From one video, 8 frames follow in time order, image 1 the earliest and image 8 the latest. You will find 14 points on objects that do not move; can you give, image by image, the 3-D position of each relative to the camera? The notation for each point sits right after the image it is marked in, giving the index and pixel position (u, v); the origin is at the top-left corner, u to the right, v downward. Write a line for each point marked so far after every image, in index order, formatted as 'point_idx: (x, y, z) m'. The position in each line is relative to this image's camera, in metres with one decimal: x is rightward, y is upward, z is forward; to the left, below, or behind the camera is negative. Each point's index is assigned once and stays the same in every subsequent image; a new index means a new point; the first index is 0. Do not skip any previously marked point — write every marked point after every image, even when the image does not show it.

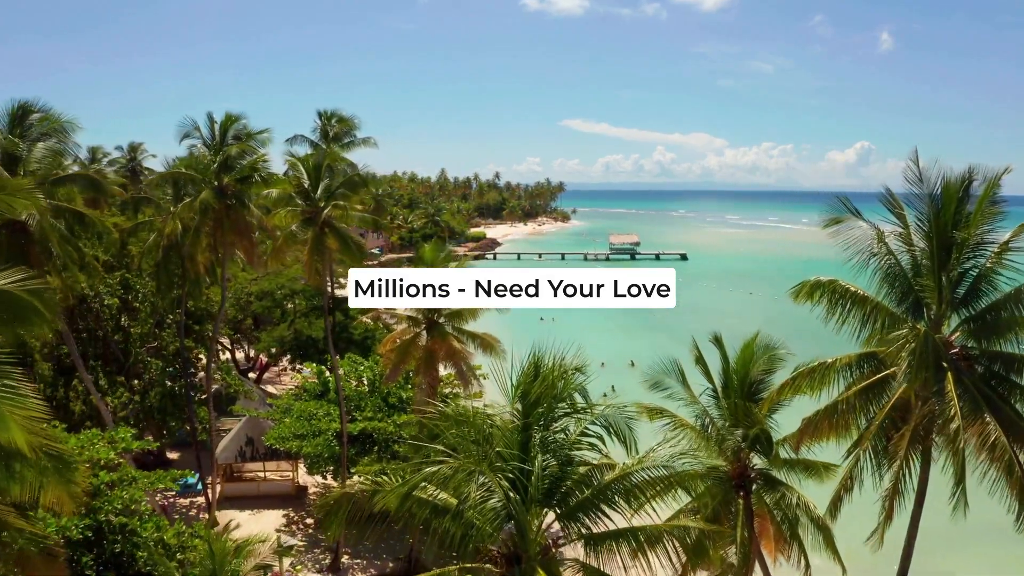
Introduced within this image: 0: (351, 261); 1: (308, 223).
0: (-3.5, +0.6, +14.0) m
1: (-4.4, +1.4, +13.8) m
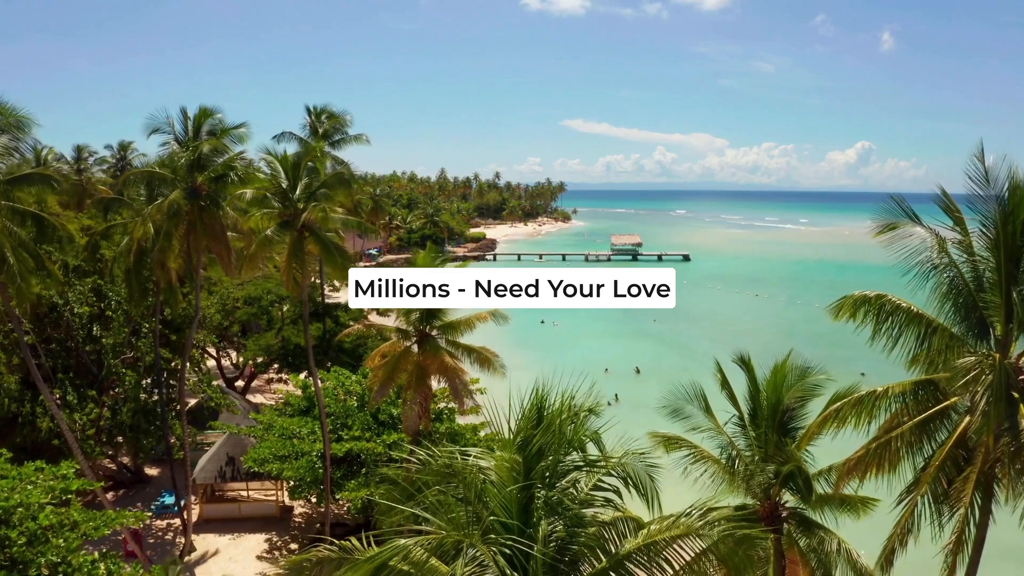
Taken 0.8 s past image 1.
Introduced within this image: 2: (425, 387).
0: (-3.5, +0.4, +12.8) m
1: (-4.4, +1.2, +12.5) m
2: (-1.8, -2.1, +13.3) m
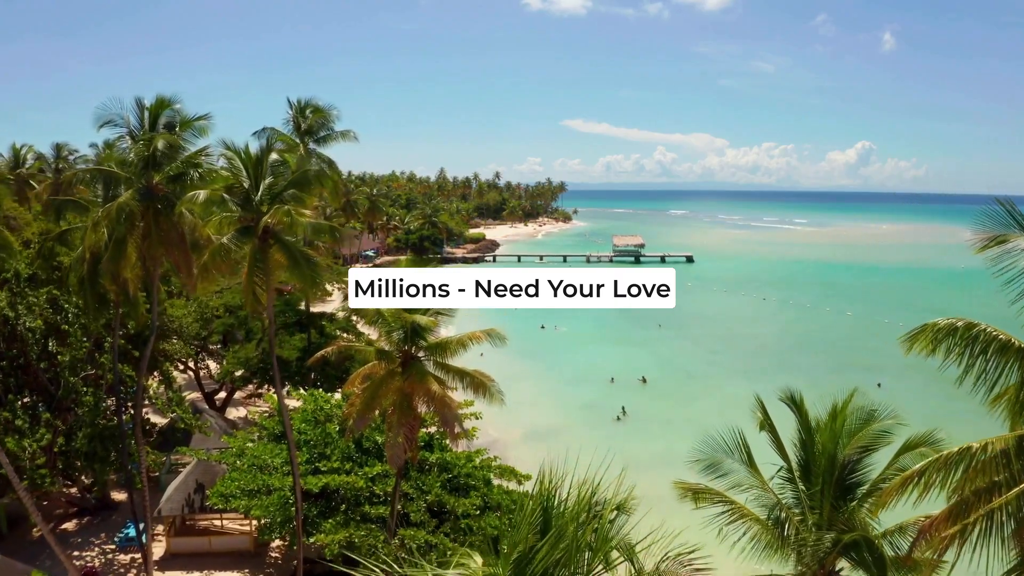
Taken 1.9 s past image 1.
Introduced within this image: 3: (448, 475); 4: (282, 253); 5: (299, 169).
0: (-3.6, +0.1, +11.0) m
1: (-4.4, +0.9, +10.8) m
2: (-1.8, -2.3, +11.6) m
3: (-1.4, -4.1, +14.3) m
4: (-3.9, +0.6, +10.9) m
5: (-3.6, +2.0, +11.1) m
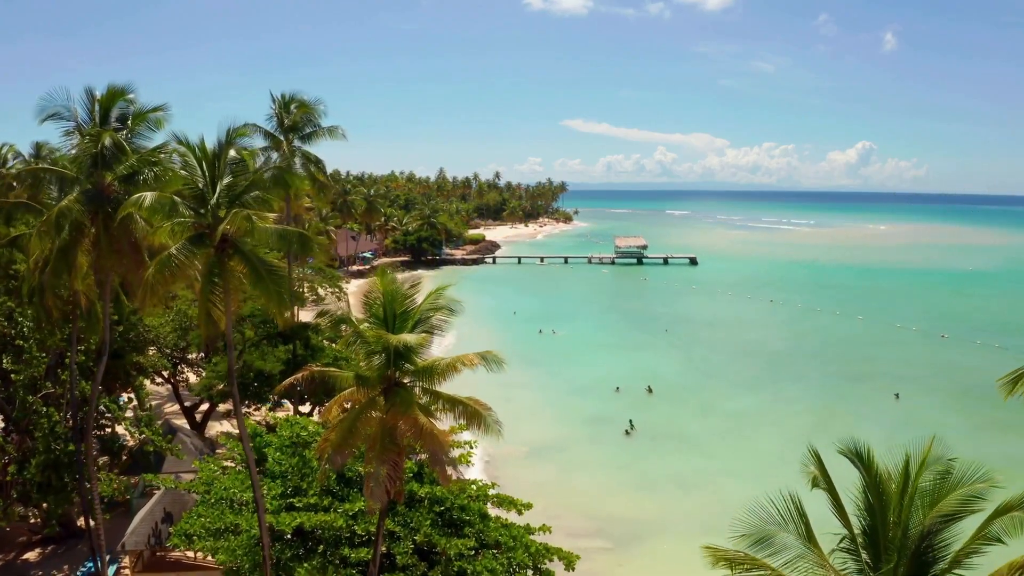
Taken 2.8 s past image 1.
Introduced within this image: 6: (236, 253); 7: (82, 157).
0: (-3.6, -0.1, +9.6) m
1: (-4.5, +0.7, +9.3) m
2: (-1.9, -2.6, +10.1) m
3: (-1.4, -4.4, +12.8) m
4: (-3.9, +0.3, +9.4) m
5: (-3.7, +1.7, +9.6) m
6: (-4.0, +0.5, +9.4) m
7: (-7.3, +2.2, +11.0) m
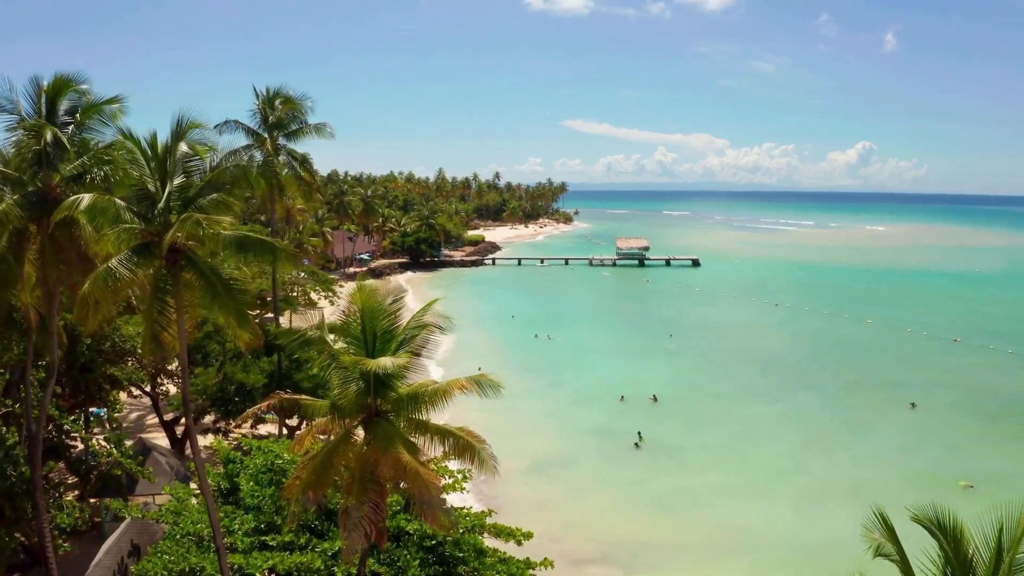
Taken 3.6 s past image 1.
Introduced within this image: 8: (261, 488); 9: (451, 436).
0: (-3.6, -0.3, +8.3) m
1: (-4.5, +0.4, +8.1) m
2: (-1.9, -2.8, +8.9) m
3: (-1.5, -4.6, +11.6) m
4: (-3.9, +0.1, +8.2) m
5: (-3.7, +1.5, +8.3) m
6: (-4.0, +0.3, +8.2) m
7: (-7.3, +2.0, +9.7) m
8: (-4.6, -3.7, +11.8) m
9: (-0.8, -2.0, +9.0) m
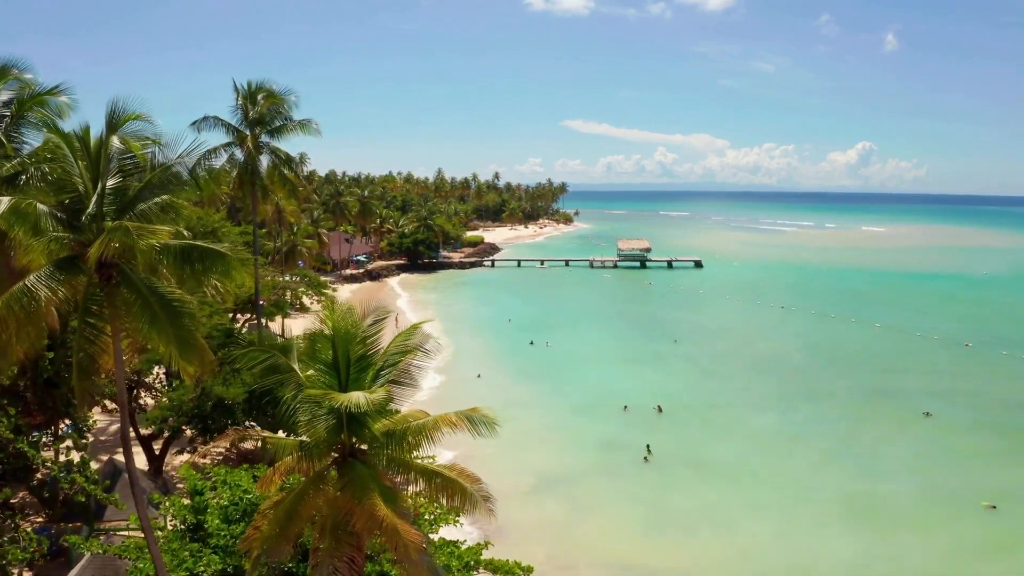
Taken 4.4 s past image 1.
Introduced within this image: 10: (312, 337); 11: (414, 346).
0: (-3.6, -0.5, +7.1) m
1: (-4.5, +0.2, +6.8) m
2: (-1.9, -3.0, +7.6) m
3: (-1.5, -4.8, +10.3) m
4: (-3.9, -0.1, +7.0) m
5: (-3.7, +1.3, +7.1) m
6: (-4.1, +0.1, +7.0) m
7: (-7.3, +1.8, +8.5) m
8: (-4.6, -3.9, +10.6) m
9: (-0.9, -2.3, +7.8) m
10: (-2.4, -0.6, +7.8) m
11: (-1.2, -0.7, +8.0) m
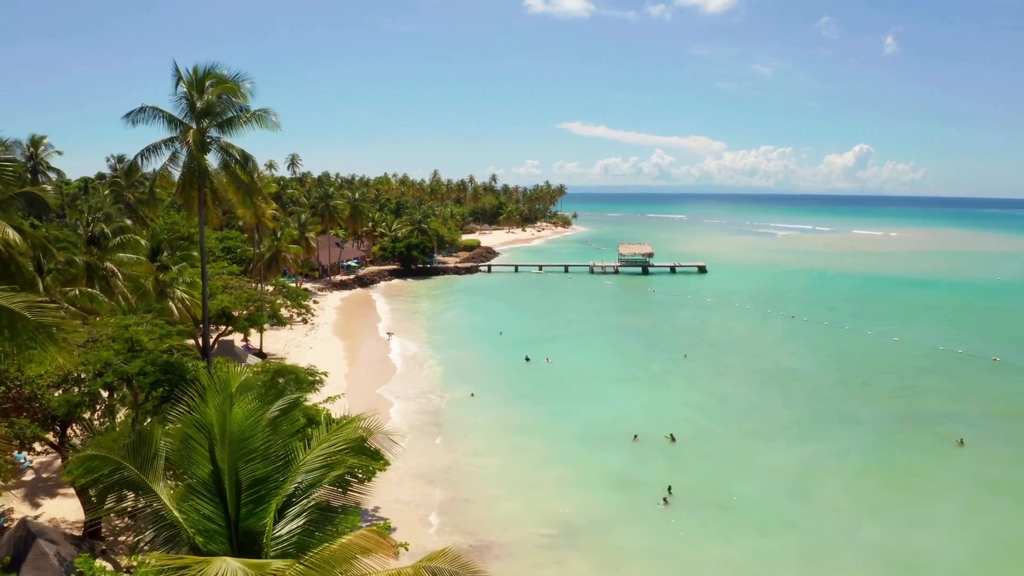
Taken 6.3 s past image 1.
0: (-3.7, -1.0, +4.2) m
1: (-4.6, -0.3, +4.0) m
2: (-2.0, -3.5, +4.8) m
3: (-1.6, -5.3, +7.5) m
4: (-4.0, -0.6, +4.1) m
5: (-3.8, +0.8, +4.3) m
6: (-4.1, -0.4, +4.1) m
7: (-7.4, +1.3, +5.6) m
8: (-4.7, -4.4, +7.7) m
9: (-0.9, -2.8, +4.9) m
10: (-2.4, -1.1, +5.0) m
11: (-1.2, -1.2, +5.1) m
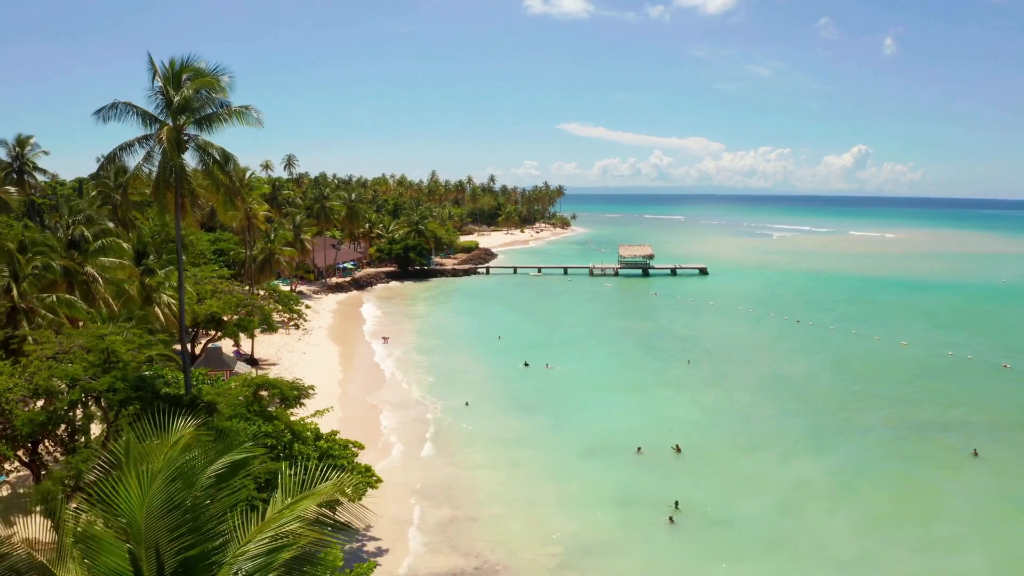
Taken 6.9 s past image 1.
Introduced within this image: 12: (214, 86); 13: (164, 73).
0: (-3.7, -1.2, +3.2) m
1: (-4.6, -0.5, +3.0) m
2: (-2.0, -3.7, +3.8) m
3: (-1.6, -5.5, +6.5) m
4: (-4.0, -0.8, +3.1) m
5: (-3.7, +0.6, +3.3) m
6: (-4.1, -0.6, +3.1) m
7: (-7.4, +1.1, +4.6) m
8: (-4.7, -4.6, +6.7) m
9: (-0.9, -2.9, +3.9) m
10: (-2.4, -1.3, +4.0) m
11: (-1.2, -1.4, +4.2) m
12: (-6.4, +4.3, +14.0) m
13: (-7.4, +4.6, +13.8) m
